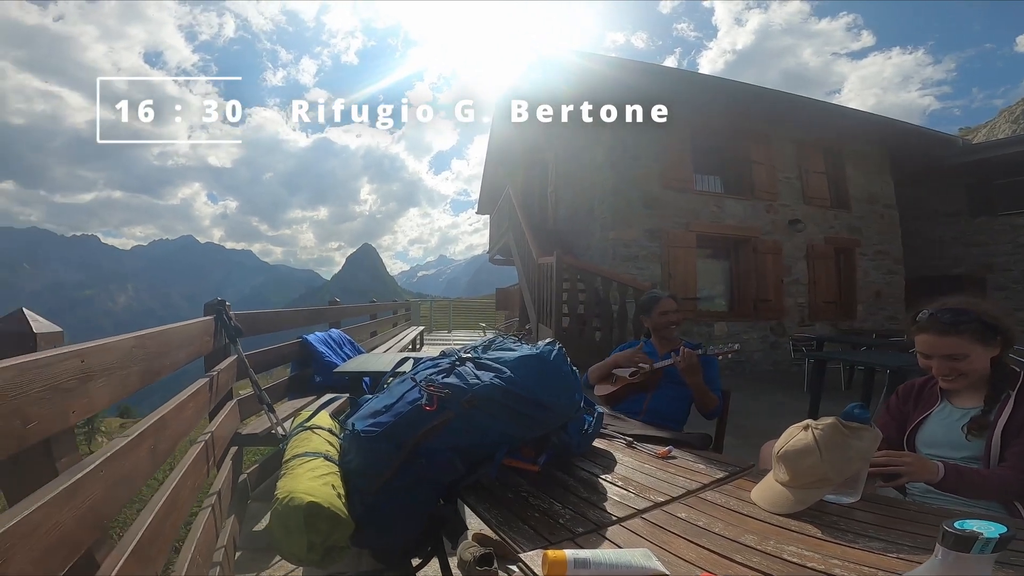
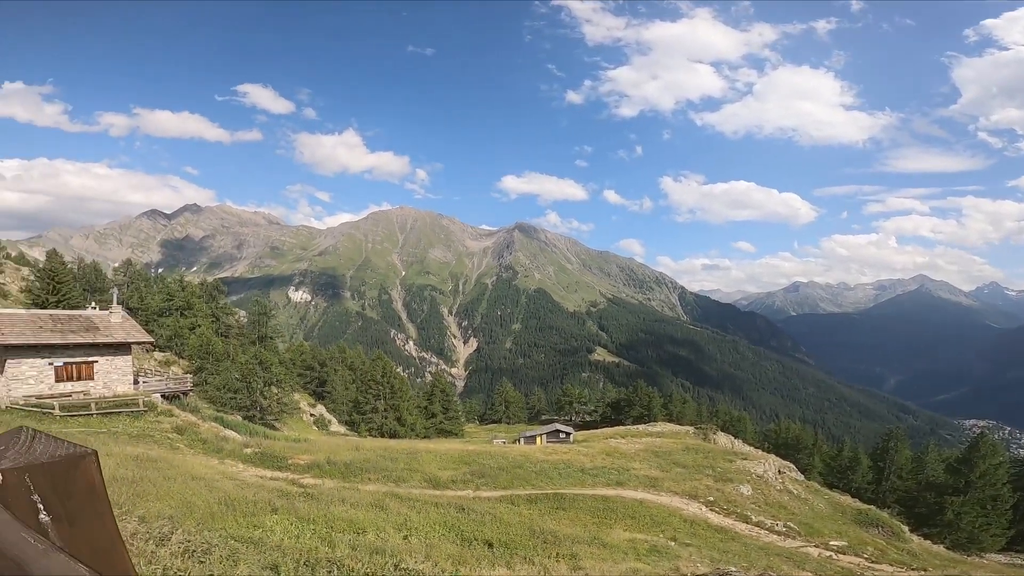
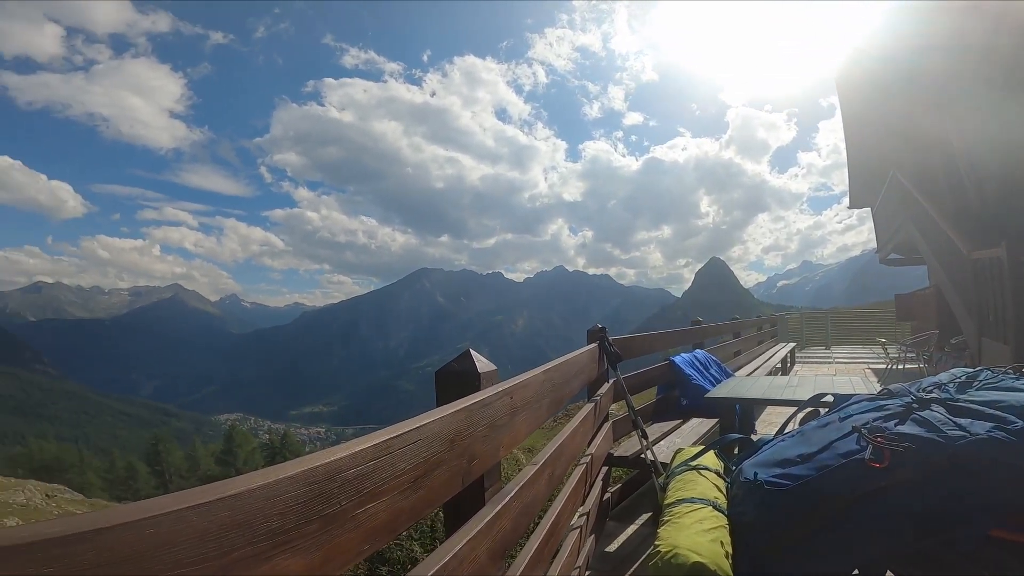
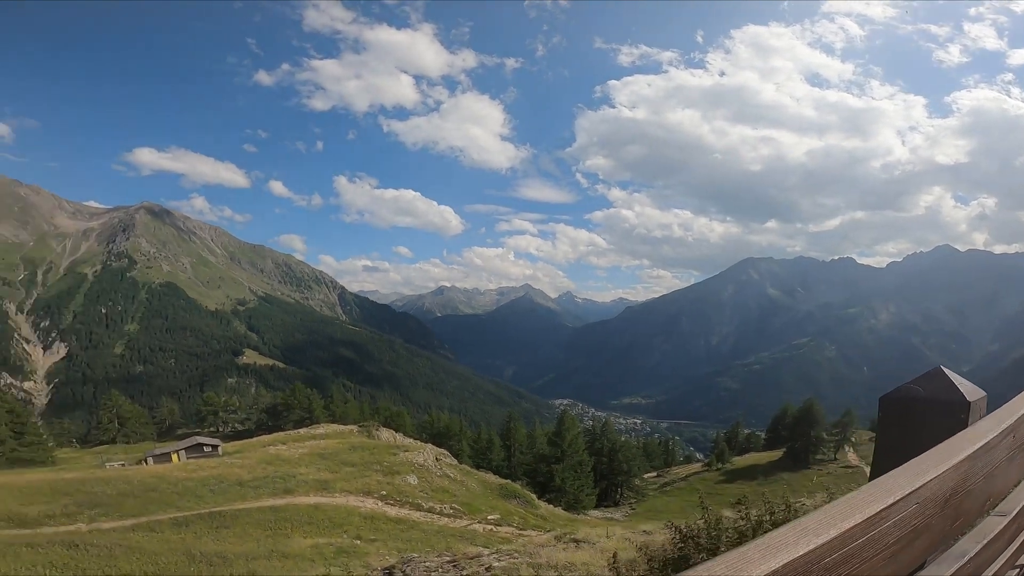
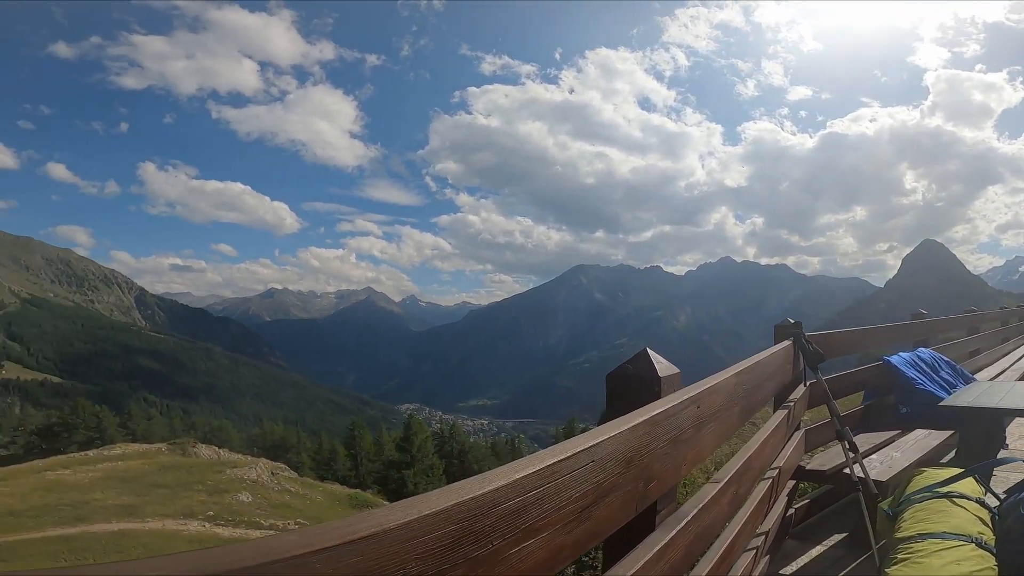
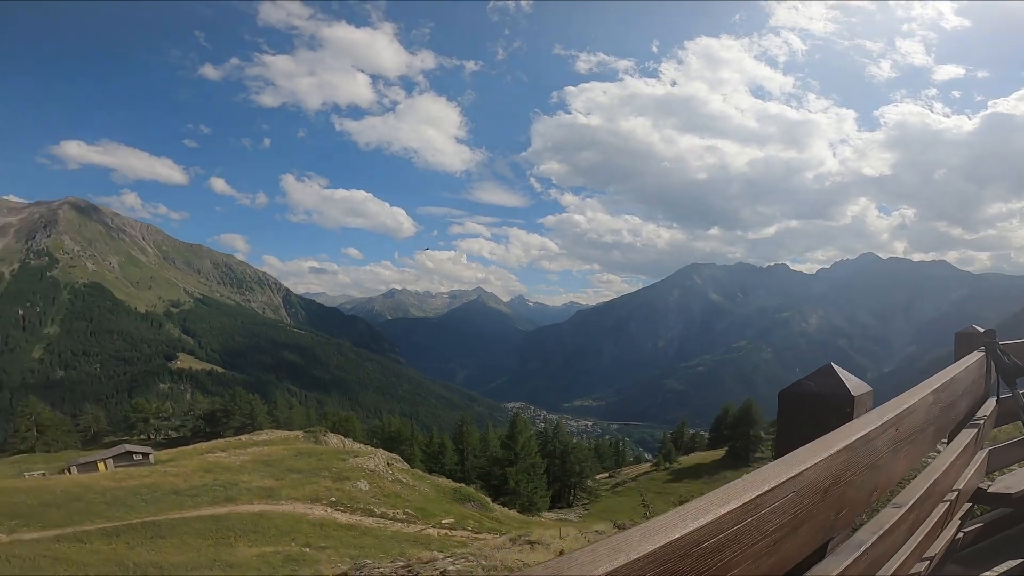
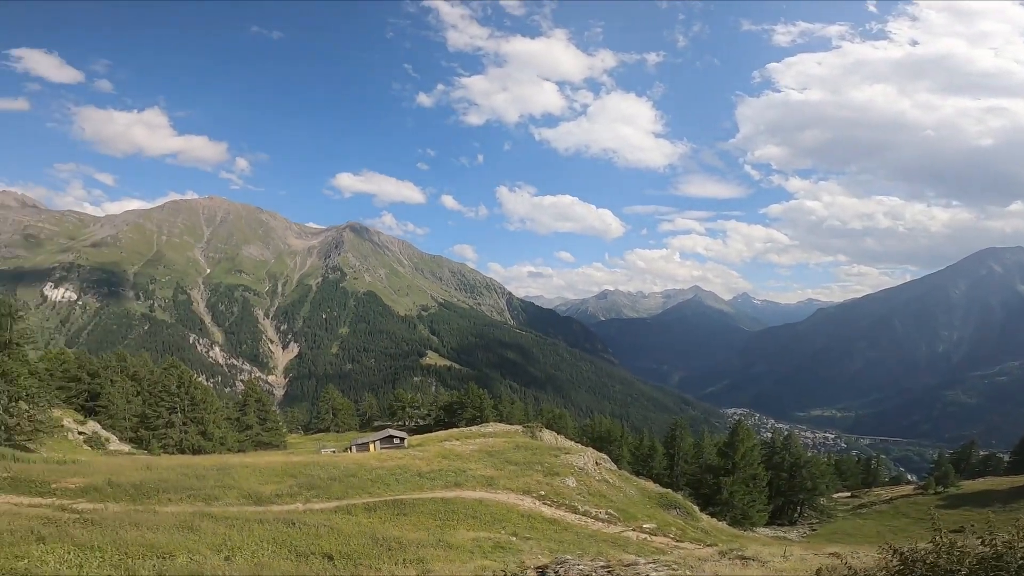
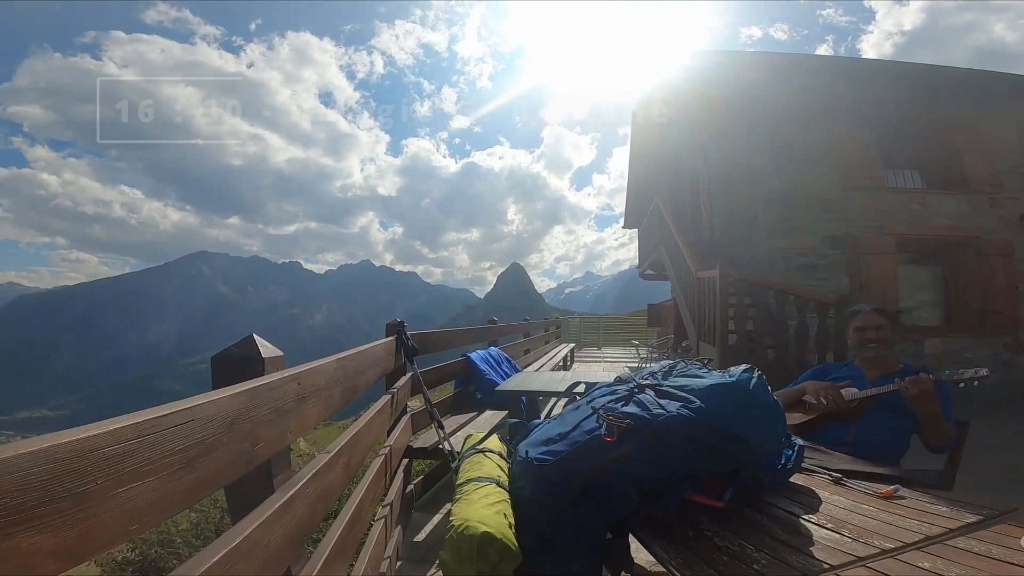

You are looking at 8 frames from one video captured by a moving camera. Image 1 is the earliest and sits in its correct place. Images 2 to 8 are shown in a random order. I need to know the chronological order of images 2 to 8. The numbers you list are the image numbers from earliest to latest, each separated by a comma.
8, 3, 5, 6, 4, 7, 2
